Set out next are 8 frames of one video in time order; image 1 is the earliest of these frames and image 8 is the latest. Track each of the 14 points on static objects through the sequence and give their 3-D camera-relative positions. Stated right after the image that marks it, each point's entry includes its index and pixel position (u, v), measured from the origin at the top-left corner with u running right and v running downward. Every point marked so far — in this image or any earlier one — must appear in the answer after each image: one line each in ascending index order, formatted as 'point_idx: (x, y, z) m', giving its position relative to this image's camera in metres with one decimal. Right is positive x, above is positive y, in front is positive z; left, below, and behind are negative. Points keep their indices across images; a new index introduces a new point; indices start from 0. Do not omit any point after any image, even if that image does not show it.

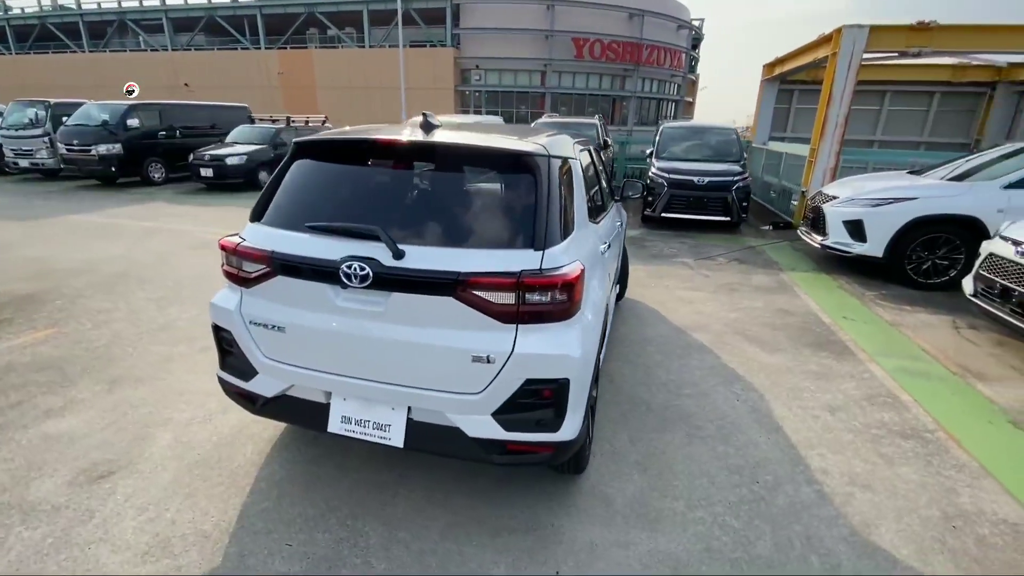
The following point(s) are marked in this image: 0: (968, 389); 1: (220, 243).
0: (+3.4, -0.8, +3.6) m
1: (-1.3, +0.2, +2.2) m
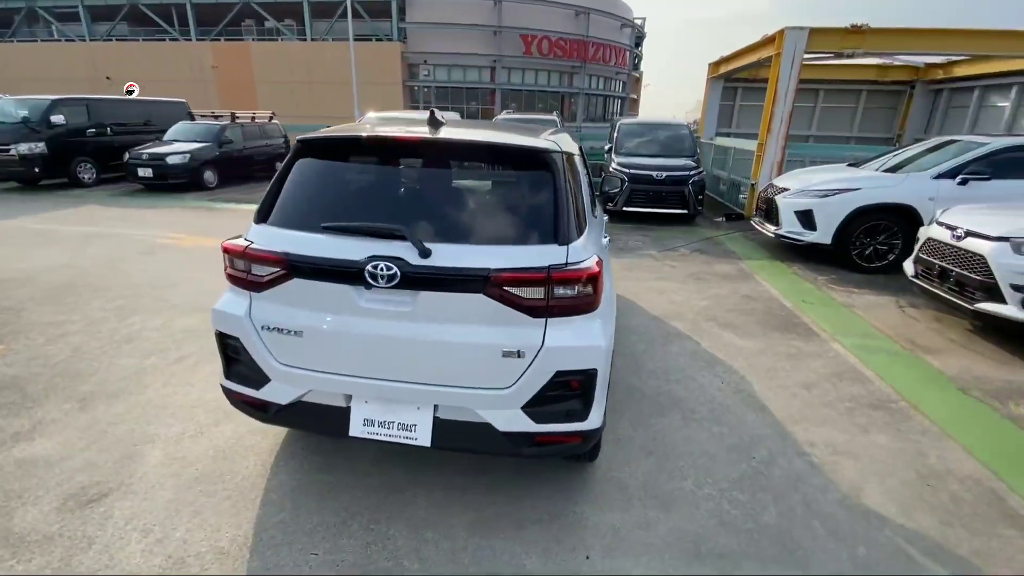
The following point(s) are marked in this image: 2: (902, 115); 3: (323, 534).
0: (+3.4, -0.6, +4.0) m
1: (-1.2, +0.2, +2.1) m
2: (+10.1, +4.5, +12.6) m
3: (-0.8, -1.1, +2.1) m
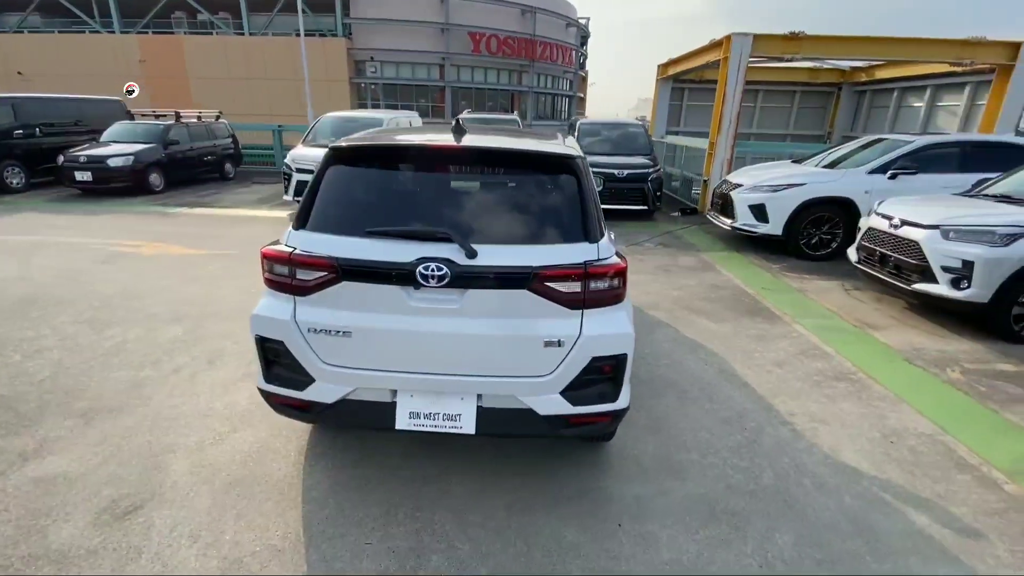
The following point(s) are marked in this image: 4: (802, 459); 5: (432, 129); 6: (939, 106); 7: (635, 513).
0: (+3.3, -0.5, +4.5) m
1: (-1.1, +0.2, +2.2) m
2: (+9.0, +4.9, +13.7) m
3: (-0.6, -1.1, +2.2) m
4: (+1.7, -1.0, +2.8) m
5: (-0.4, +0.9, +2.7) m
6: (+9.6, +4.1, +10.8) m
7: (+0.6, -1.1, +2.3) m
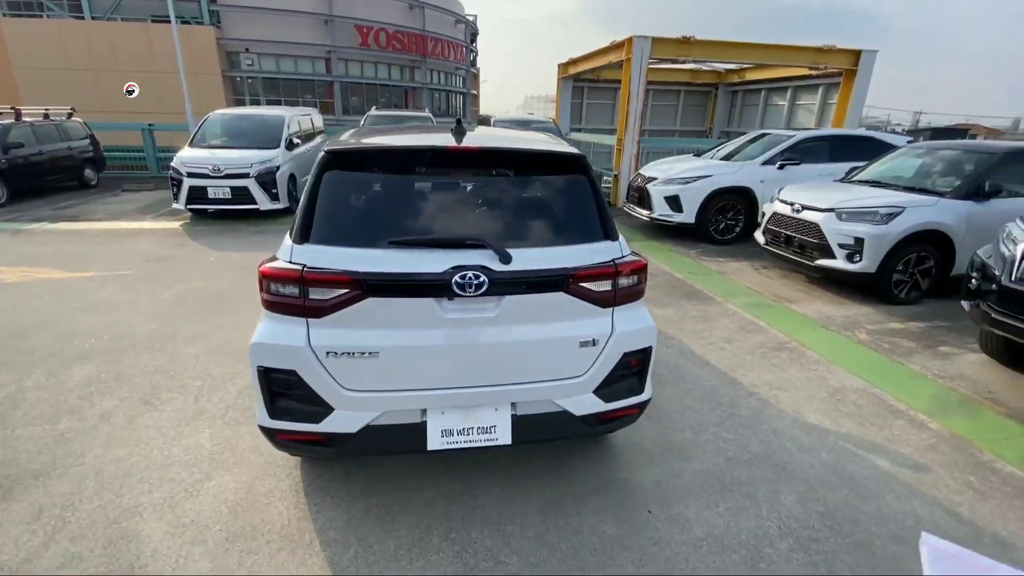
0: (+2.9, -0.2, +5.1) m
1: (-1.0, +0.1, +1.9) m
2: (+6.2, +5.6, +15.2) m
3: (-0.4, -1.1, +2.1) m
4: (+1.7, -0.9, +3.1) m
5: (-0.4, +0.8, +2.5) m
6: (+7.4, +4.7, +12.5) m
7: (+0.7, -1.1, +2.4) m
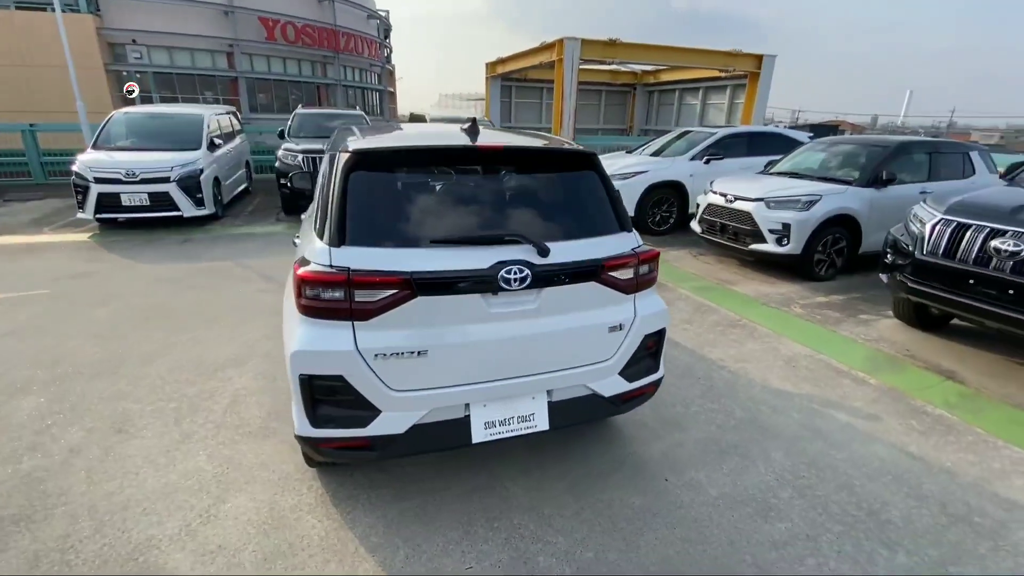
0: (+2.5, 0.0, +5.6) m
1: (-0.8, 0.0, +1.9) m
2: (+3.9, +5.9, +16.0) m
3: (-0.2, -1.1, +2.1) m
4: (+1.7, -0.7, +3.5) m
5: (-0.4, +0.8, +2.5) m
6: (+5.6, +5.2, +13.6) m
7: (+0.9, -1.0, +2.7) m
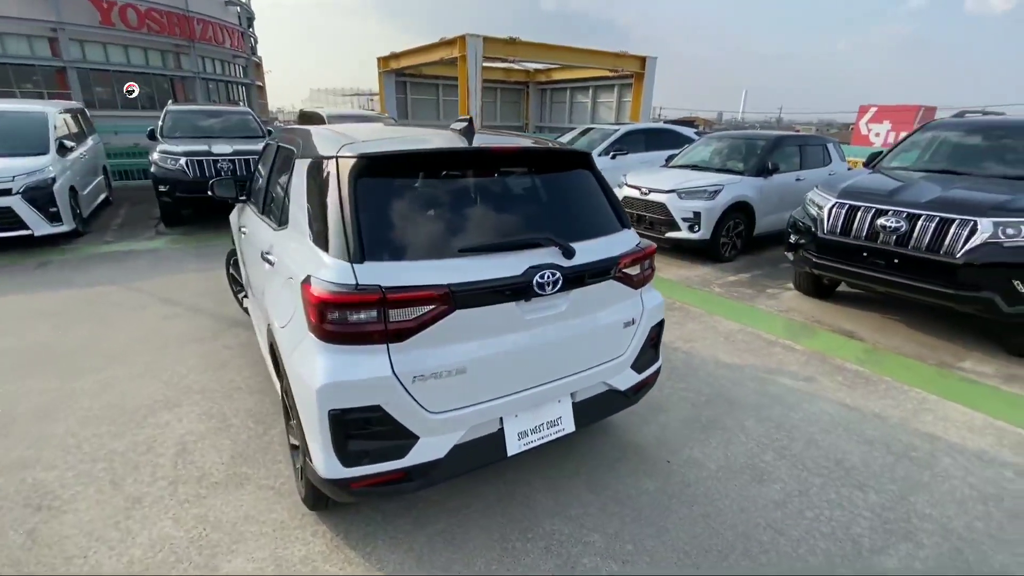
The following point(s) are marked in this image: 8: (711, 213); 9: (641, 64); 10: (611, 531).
0: (+1.8, +0.1, +6.0) m
1: (-0.6, 0.0, +1.6) m
2: (+0.4, +6.2, +16.4) m
3: (0.0, -1.2, +2.0) m
4: (+1.5, -0.6, +3.8) m
5: (-0.5, +0.8, +2.4) m
6: (+2.6, +5.5, +14.4) m
7: (+0.9, -0.9, +2.8) m
8: (+2.6, +1.0, +6.3) m
9: (+3.4, +5.9, +12.7) m
10: (+0.4, -1.1, +2.2) m
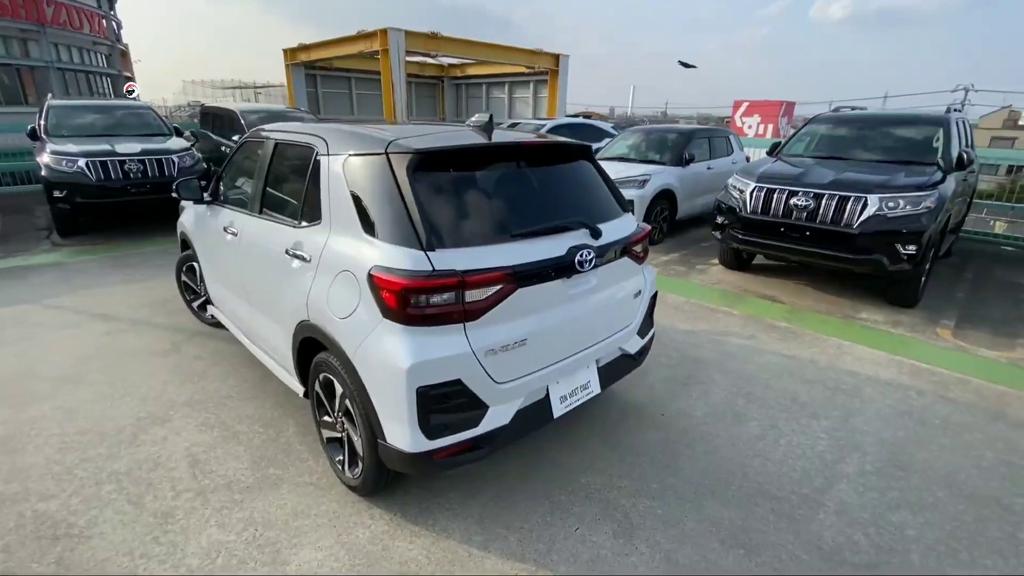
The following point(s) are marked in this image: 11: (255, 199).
0: (+1.2, +0.4, +6.5) m
1: (-0.4, 0.0, +1.7) m
2: (-2.5, +6.3, +16.4) m
3: (+0.2, -1.1, +2.2) m
4: (+1.4, -0.4, +4.2) m
5: (-0.4, +0.8, +2.5) m
6: (+0.1, +5.8, +14.8) m
7: (+1.0, -0.8, +3.2) m
8: (+1.9, +1.3, +6.9) m
9: (+1.2, +6.2, +13.2) m
10: (+0.6, -1.0, +2.5) m
11: (-1.5, +0.5, +2.8) m
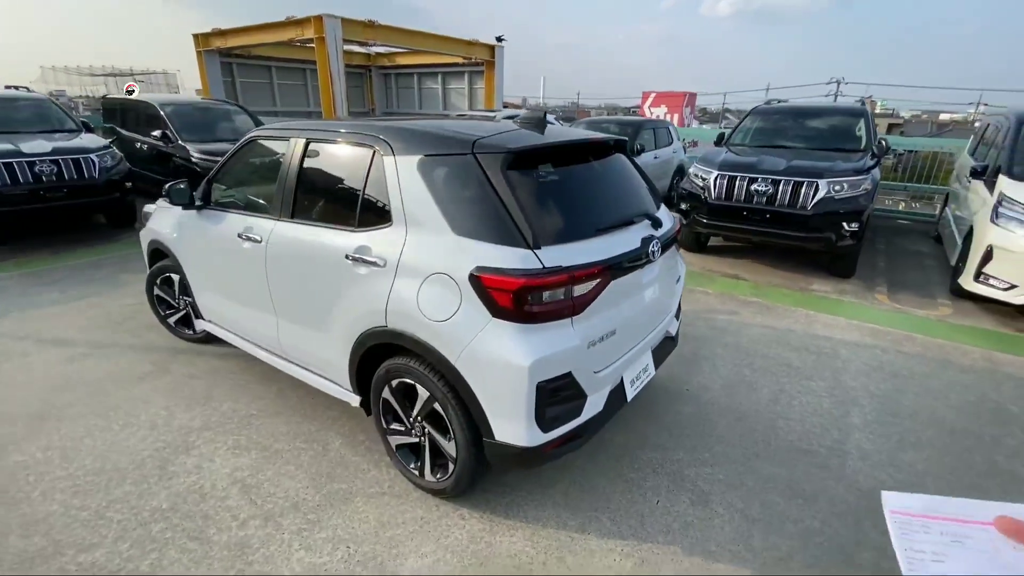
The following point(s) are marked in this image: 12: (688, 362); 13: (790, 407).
0: (+0.8, +0.5, +6.7) m
1: (0.0, 0.0, +1.8) m
2: (-4.7, +6.4, +15.7) m
3: (+0.6, -1.0, +2.4) m
4: (+1.4, -0.3, +4.5) m
5: (-0.2, +0.8, +2.5) m
6: (-1.9, +6.0, +14.6) m
7: (+1.2, -0.7, +3.4) m
8: (+1.3, +1.5, +7.2) m
9: (-0.7, +6.4, +13.2) m
10: (+1.0, -0.9, +2.7) m
11: (-1.3, +0.5, +2.7) m
12: (+1.3, -0.6, +3.7) m
13: (+1.8, -0.8, +3.2) m
